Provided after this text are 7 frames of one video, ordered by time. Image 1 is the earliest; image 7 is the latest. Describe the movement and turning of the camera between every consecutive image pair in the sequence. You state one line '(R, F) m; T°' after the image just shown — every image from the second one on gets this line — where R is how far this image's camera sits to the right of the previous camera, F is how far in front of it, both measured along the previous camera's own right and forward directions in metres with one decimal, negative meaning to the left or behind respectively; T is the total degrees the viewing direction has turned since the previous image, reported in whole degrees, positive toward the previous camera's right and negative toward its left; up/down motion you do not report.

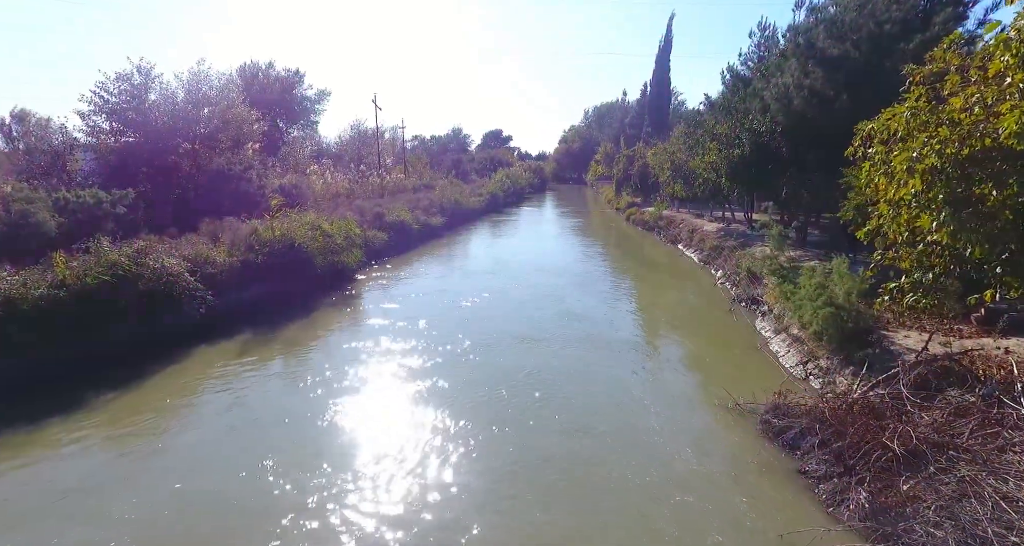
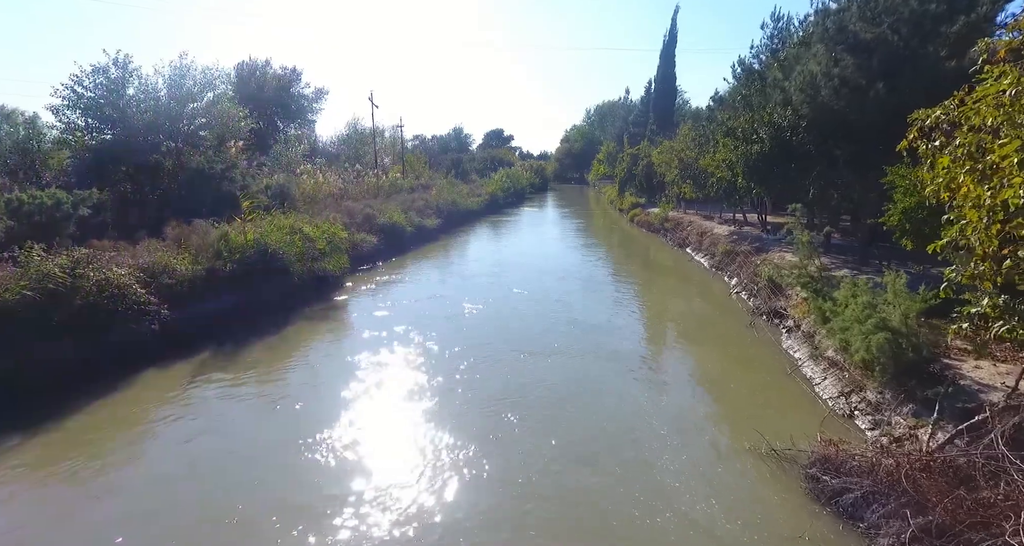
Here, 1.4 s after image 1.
(+0.2, +1.5) m; 0°
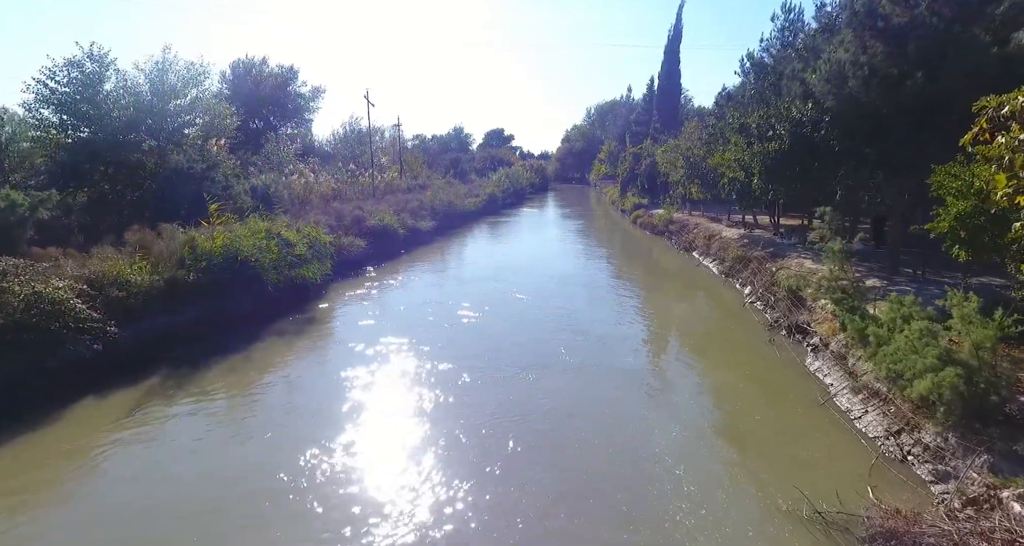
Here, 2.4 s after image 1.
(+0.2, +1.3) m; 0°
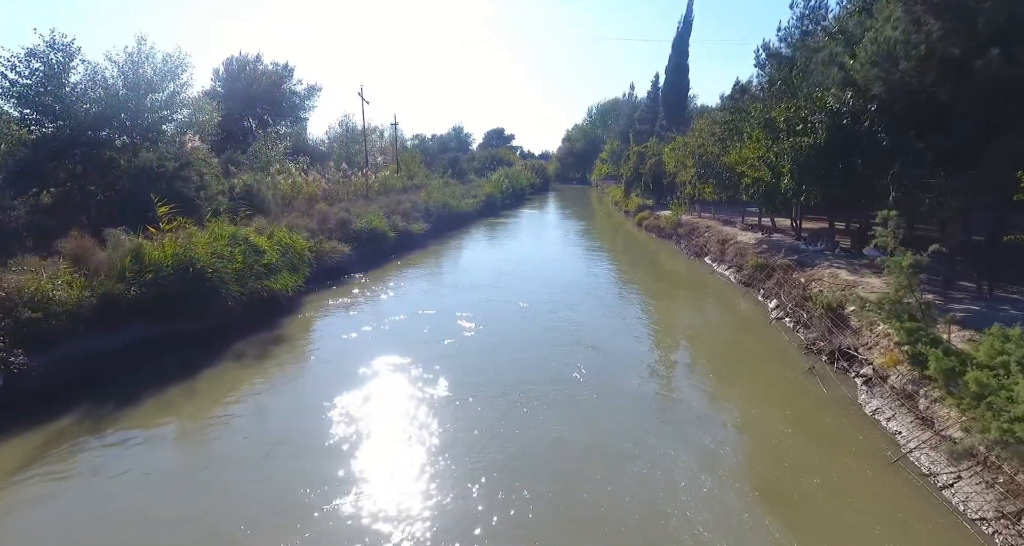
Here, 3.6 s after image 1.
(+0.1, +1.8) m; 0°
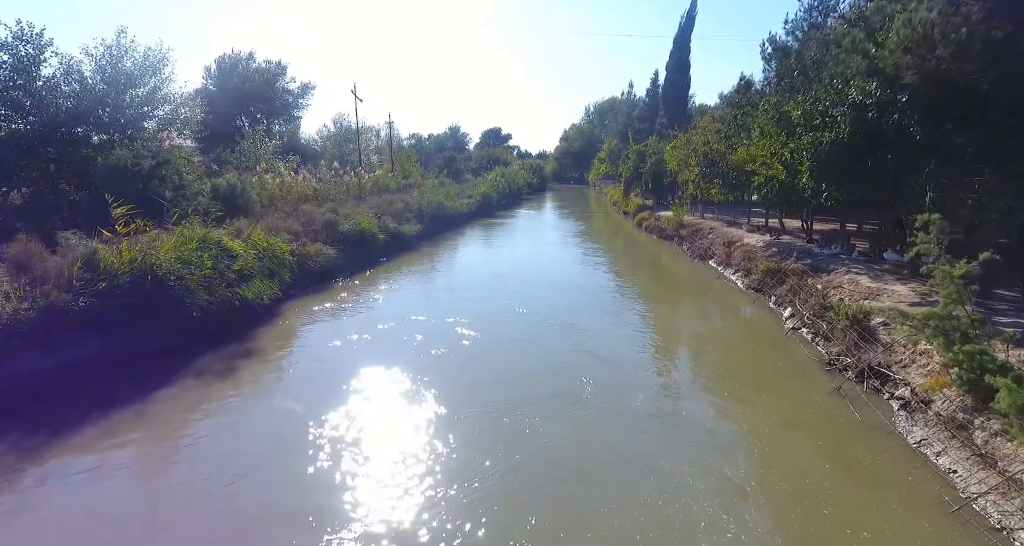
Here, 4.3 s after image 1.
(+0.1, +1.1) m; 0°
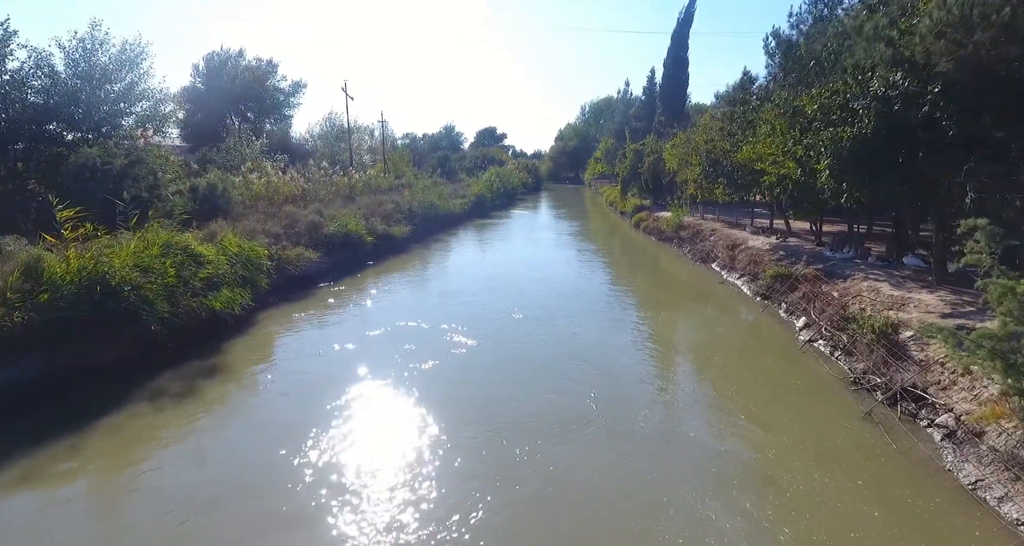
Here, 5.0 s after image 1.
(+0.1, +1.0) m; 0°
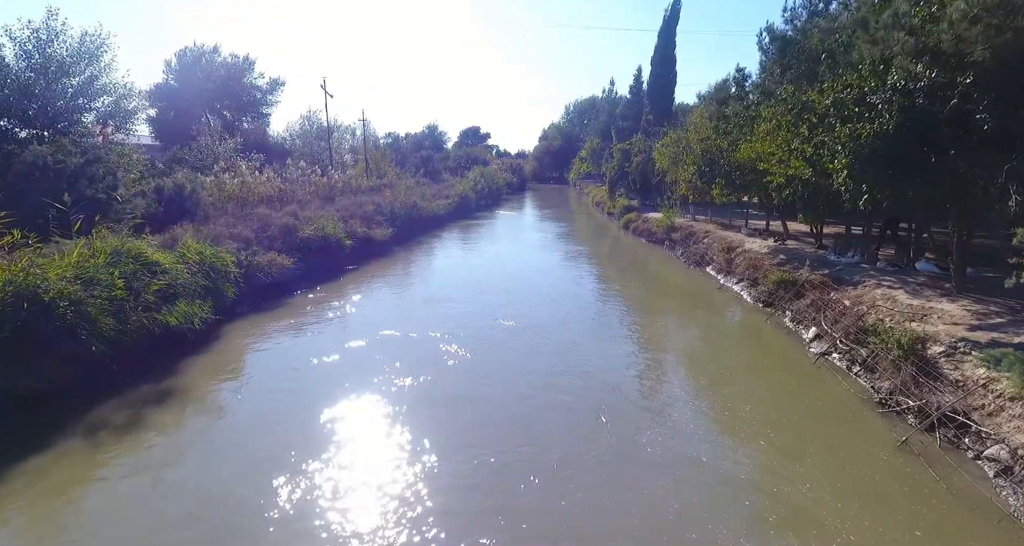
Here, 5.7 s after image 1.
(-0.1, +1.0) m; +2°
